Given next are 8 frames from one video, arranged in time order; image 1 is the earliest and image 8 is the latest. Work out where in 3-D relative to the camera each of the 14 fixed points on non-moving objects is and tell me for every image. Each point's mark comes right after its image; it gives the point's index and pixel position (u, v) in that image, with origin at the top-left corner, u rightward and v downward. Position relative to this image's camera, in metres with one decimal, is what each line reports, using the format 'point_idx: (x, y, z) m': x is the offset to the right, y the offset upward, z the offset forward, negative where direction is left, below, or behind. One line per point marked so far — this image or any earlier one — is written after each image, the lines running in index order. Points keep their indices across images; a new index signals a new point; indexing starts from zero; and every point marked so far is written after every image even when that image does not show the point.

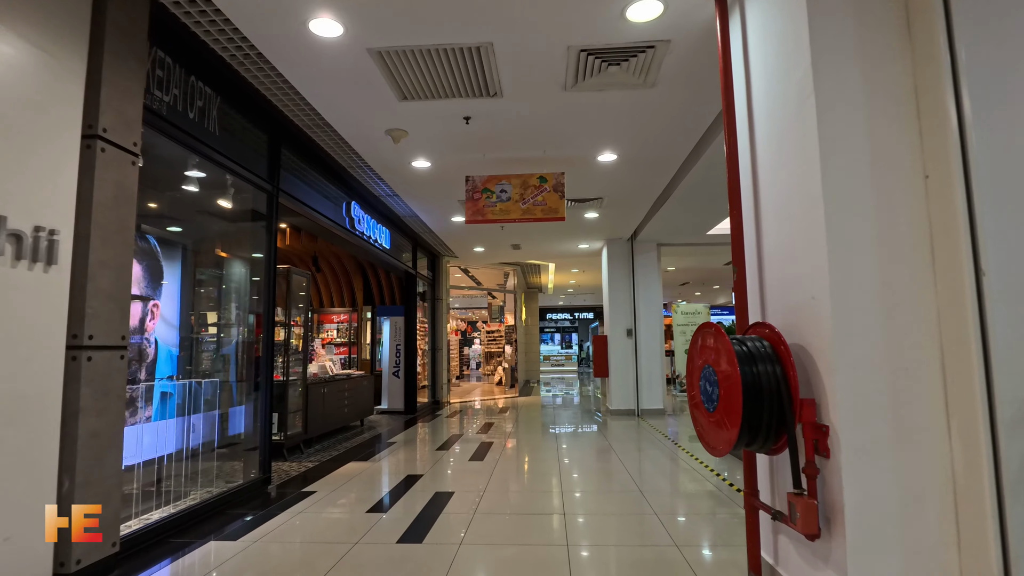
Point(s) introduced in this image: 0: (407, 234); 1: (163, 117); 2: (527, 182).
0: (-1.4, +0.7, +8.0) m
1: (-1.8, +0.9, +2.9) m
2: (+0.1, +0.8, +4.2) m
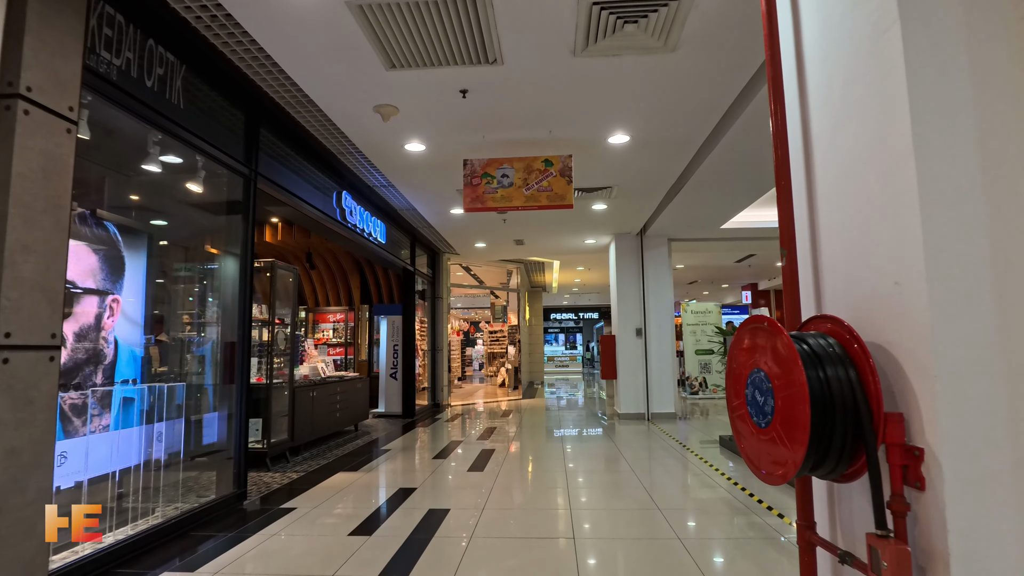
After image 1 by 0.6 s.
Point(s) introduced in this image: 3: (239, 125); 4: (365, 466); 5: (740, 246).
0: (-1.4, +0.8, +7.7) m
1: (-1.8, +0.9, +2.6) m
2: (+0.1, +0.8, +3.8) m
3: (-1.7, +1.0, +3.6) m
4: (-1.3, -1.5, +4.9) m
5: (+3.3, +0.6, +8.3) m
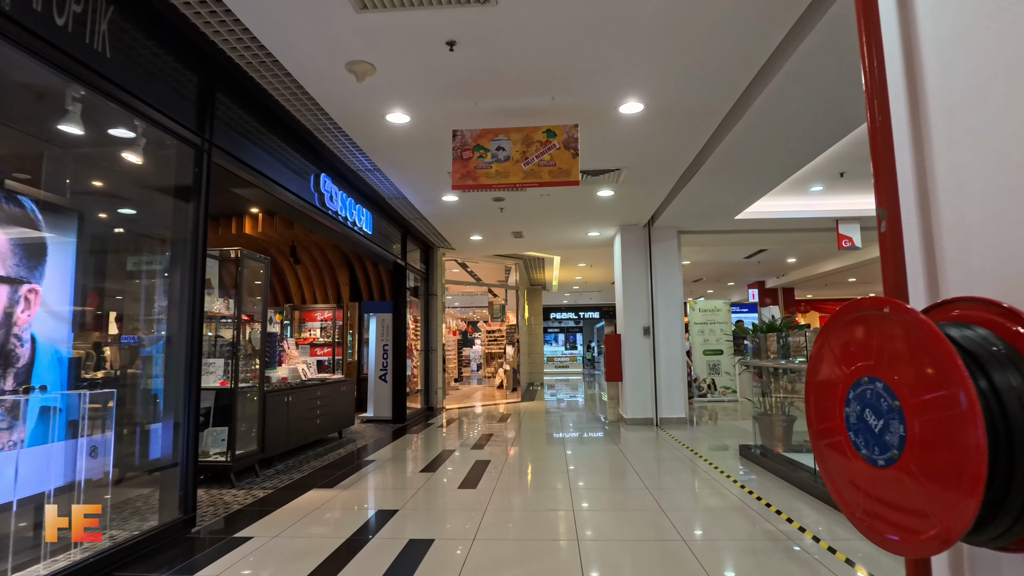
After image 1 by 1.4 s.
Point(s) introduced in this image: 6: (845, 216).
0: (-1.4, +0.8, +7.1) m
1: (-1.8, +1.0, +2.1) m
2: (+0.1, +0.9, +3.3) m
3: (-1.7, +1.1, +3.1) m
4: (-1.3, -1.4, +4.4) m
5: (+3.2, +0.6, +7.8) m
6: (+3.7, +0.8, +6.5) m
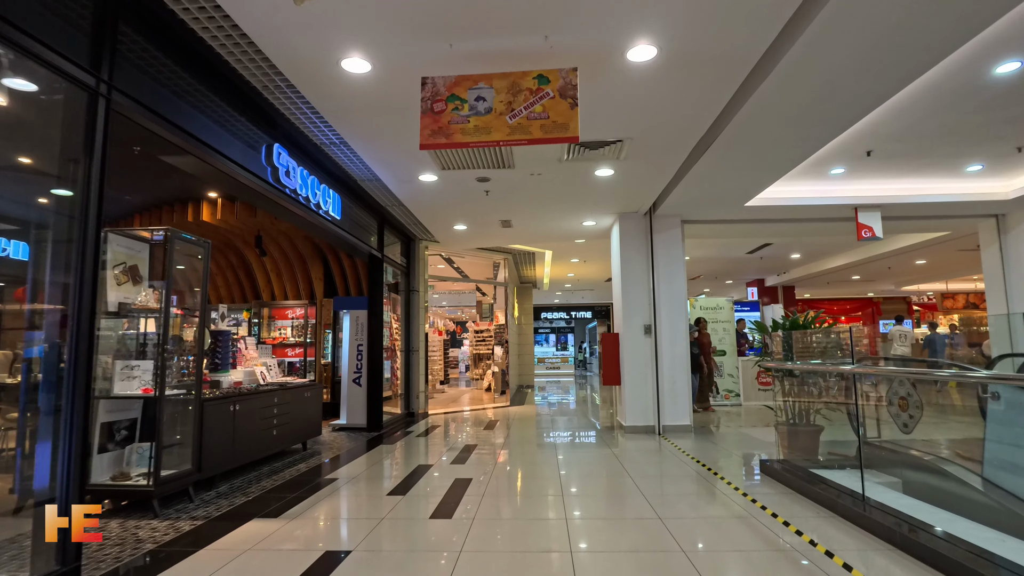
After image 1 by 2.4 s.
0: (-1.6, +0.9, +6.5) m
1: (-1.8, +1.0, +1.4) m
2: (0.0, +0.9, +2.7) m
3: (-1.8, +1.1, +2.4) m
4: (-1.4, -1.4, +3.7) m
5: (+3.1, +0.7, +7.2) m
6: (+3.6, +0.9, +6.0) m
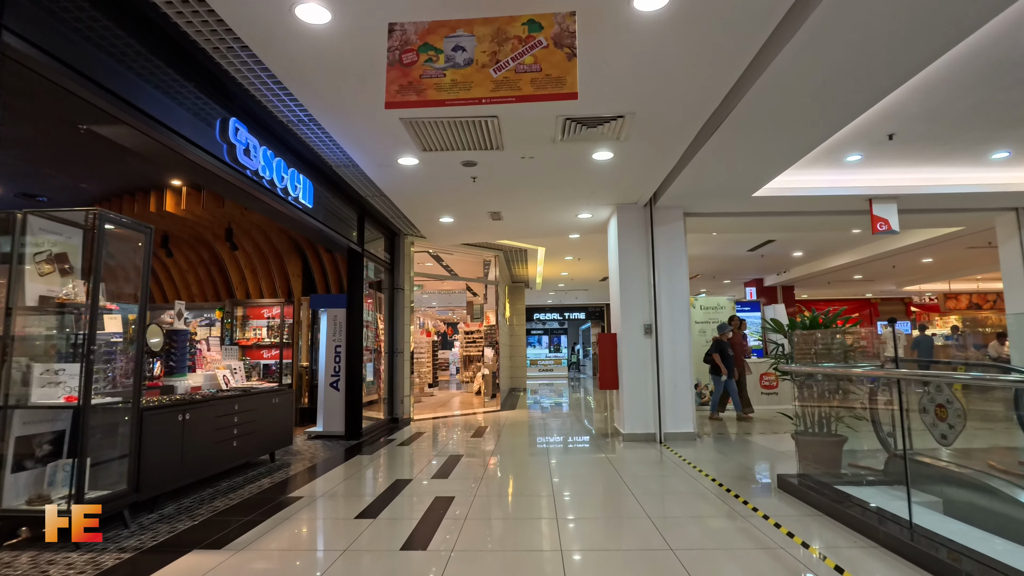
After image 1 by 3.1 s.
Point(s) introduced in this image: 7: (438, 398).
0: (-1.7, +0.9, +6.0) m
1: (-1.9, +1.1, +0.9) m
2: (0.0, +1.0, +2.2) m
3: (-1.8, +1.2, +2.0) m
4: (-1.4, -1.3, +3.3) m
5: (+3.0, +0.7, +6.8) m
6: (+3.5, +0.9, +5.5) m
7: (-1.5, -2.2, +11.5) m
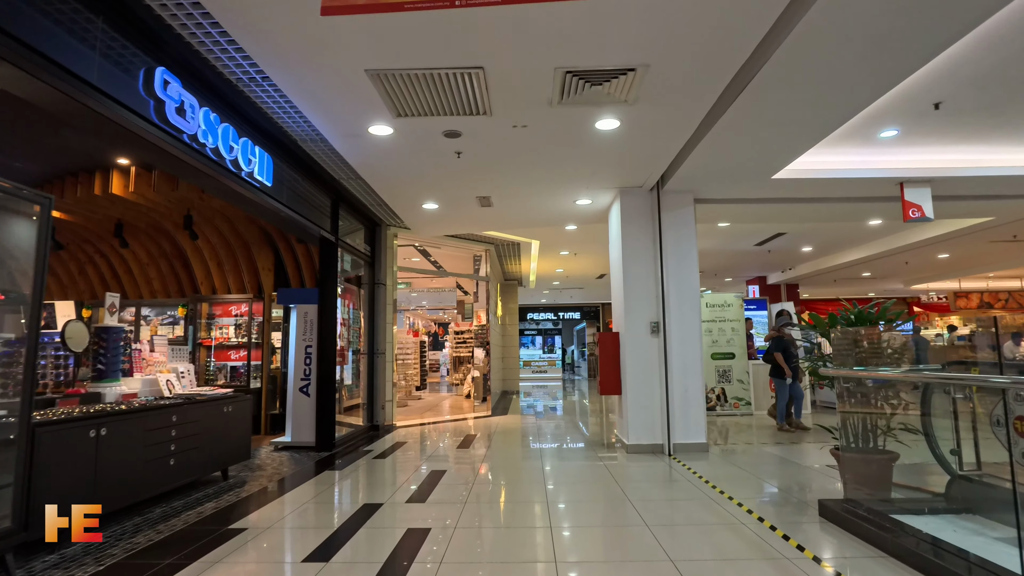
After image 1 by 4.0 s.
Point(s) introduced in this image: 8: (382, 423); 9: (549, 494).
0: (-1.8, +1.0, +5.4) m
1: (-1.9, +1.2, +0.3) m
2: (-0.1, +1.0, +1.6) m
3: (-1.9, +1.3, +1.3) m
4: (-1.5, -1.3, +2.6) m
5: (+2.9, +0.8, +6.2) m
6: (+3.4, +0.9, +5.0) m
7: (-1.6, -2.1, +10.9) m
8: (-1.6, -1.7, +7.1) m
9: (+0.3, -1.5, +4.1) m
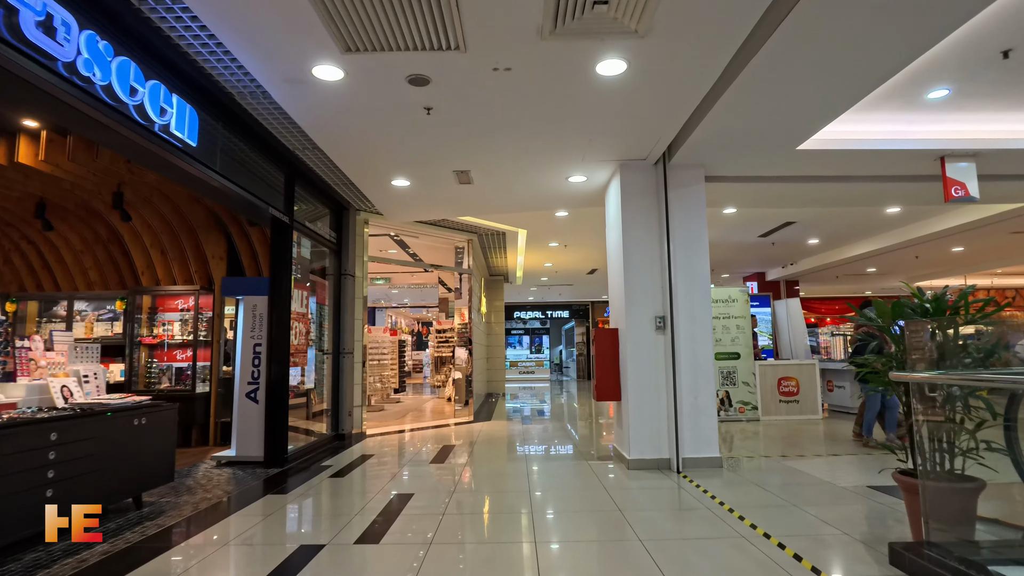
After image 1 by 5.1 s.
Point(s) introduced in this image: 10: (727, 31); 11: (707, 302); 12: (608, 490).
0: (-1.9, +1.1, +4.6) m
1: (-1.9, +1.2, -0.5) m
2: (-0.1, +1.1, +0.9) m
3: (-1.9, +1.4, +0.6) m
4: (-1.6, -1.2, +1.9) m
5: (+2.7, +0.9, +5.5) m
6: (+3.3, +1.0, +4.3) m
7: (-1.9, -2.0, +10.1) m
8: (-1.8, -1.6, +6.4) m
9: (+0.1, -1.4, +3.4) m
10: (+1.0, +1.2, +2.8) m
11: (+1.5, -0.1, +4.5) m
12: (+0.7, -1.4, +3.9) m
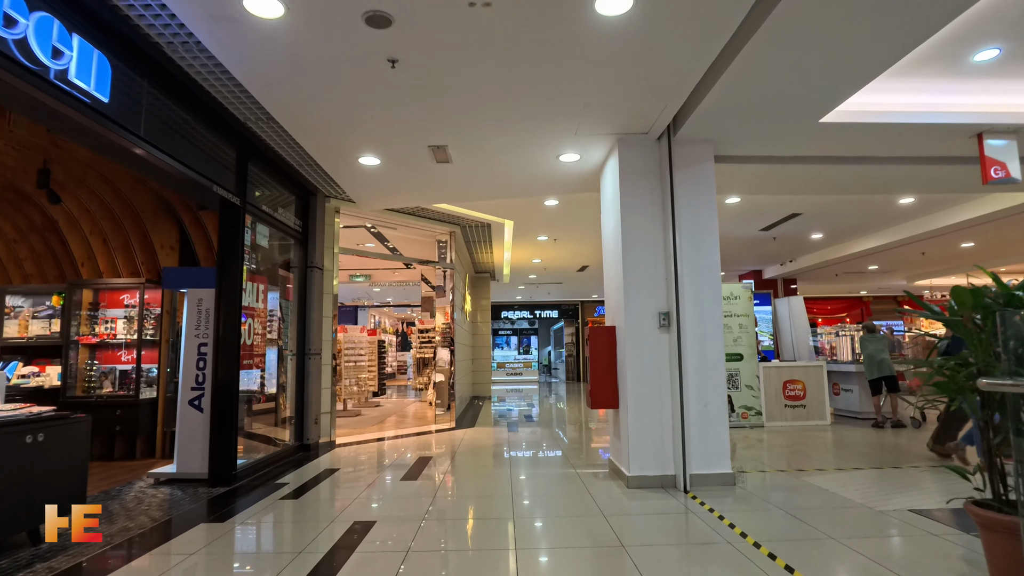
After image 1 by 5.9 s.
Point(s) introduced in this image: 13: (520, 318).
0: (-2.0, +1.1, +4.0) m
1: (-1.9, +1.3, -1.1) m
2: (-0.2, +1.2, +0.3) m
3: (-2.0, +1.4, 0.0) m
4: (-1.6, -1.1, +1.3) m
5: (+2.6, +0.9, +5.0) m
6: (+3.2, +1.1, +3.8) m
7: (-2.1, -2.0, +9.5) m
8: (-1.9, -1.5, +5.8) m
9: (+0.1, -1.4, +2.8) m
10: (+1.0, +1.3, +2.2) m
11: (+1.4, -0.1, +4.0) m
12: (+0.6, -1.4, +3.4) m
13: (+0.3, -1.0, +19.7) m
